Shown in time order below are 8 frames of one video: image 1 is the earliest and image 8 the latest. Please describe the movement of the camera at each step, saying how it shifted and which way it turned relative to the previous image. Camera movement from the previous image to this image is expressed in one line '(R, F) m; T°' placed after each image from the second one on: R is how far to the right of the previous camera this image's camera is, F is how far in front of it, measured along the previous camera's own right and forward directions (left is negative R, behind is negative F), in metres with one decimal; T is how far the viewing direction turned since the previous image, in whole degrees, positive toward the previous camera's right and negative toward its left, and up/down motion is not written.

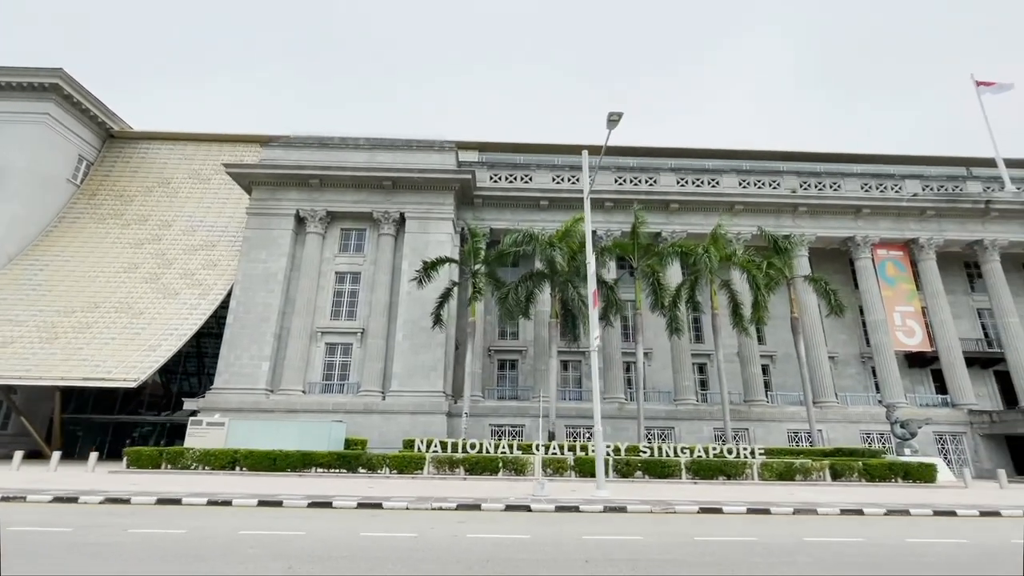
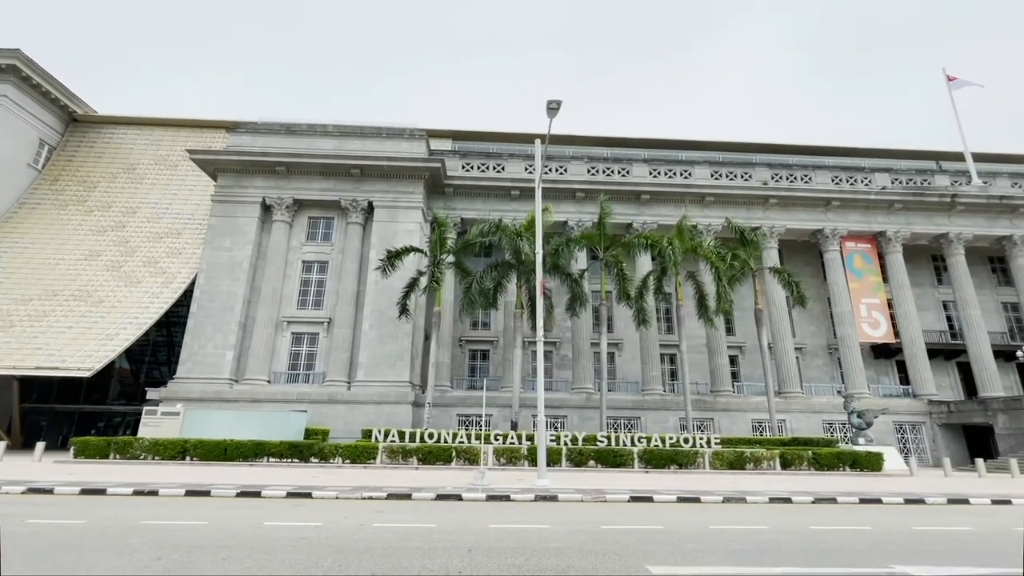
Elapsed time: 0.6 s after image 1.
(+1.3, +0.1) m; +1°
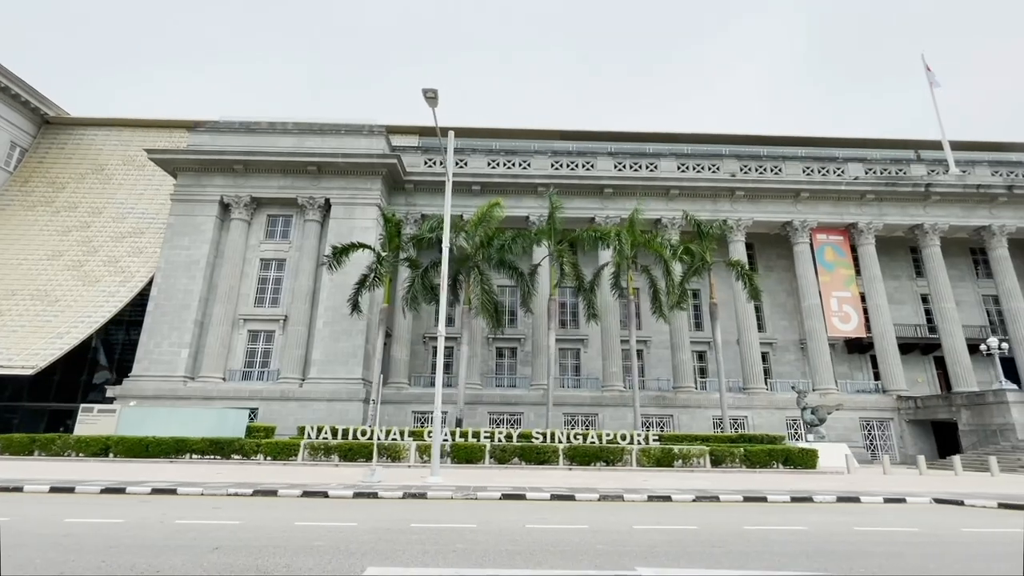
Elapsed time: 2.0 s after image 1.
(+3.3, +0.3) m; -1°
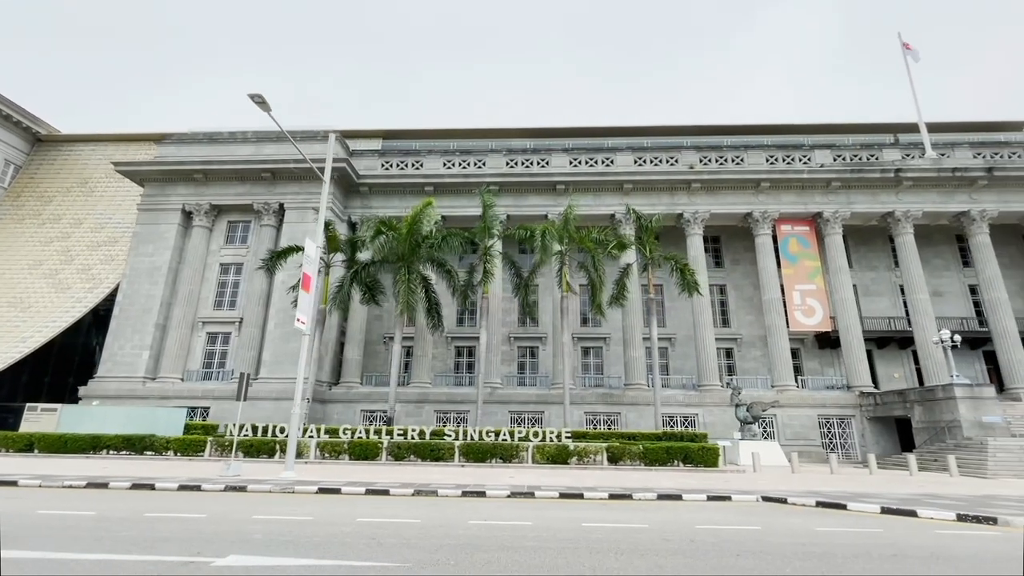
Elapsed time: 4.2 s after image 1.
(+5.0, +0.1) m; -4°
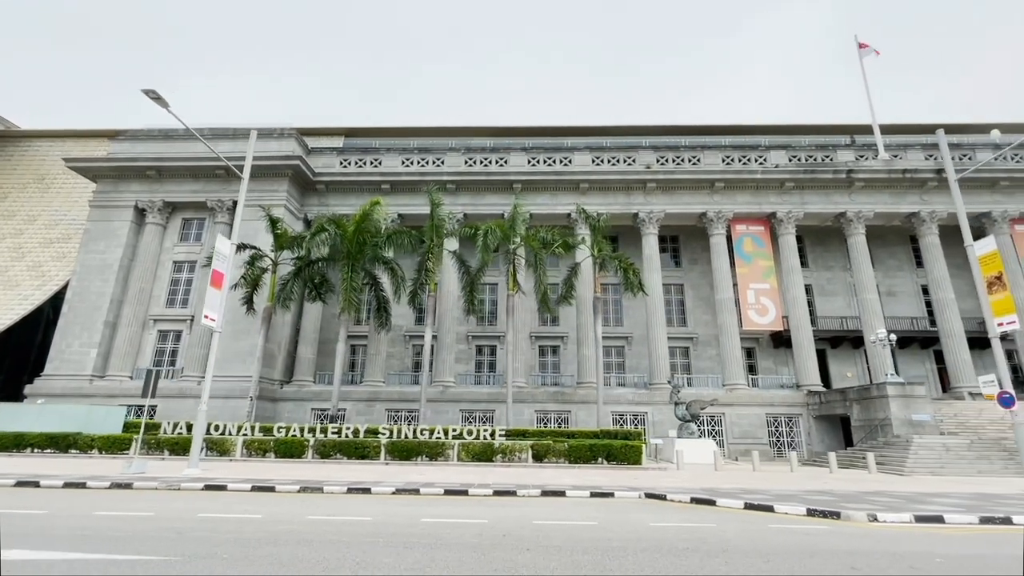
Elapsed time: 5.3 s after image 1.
(+2.5, 0.0) m; +1°
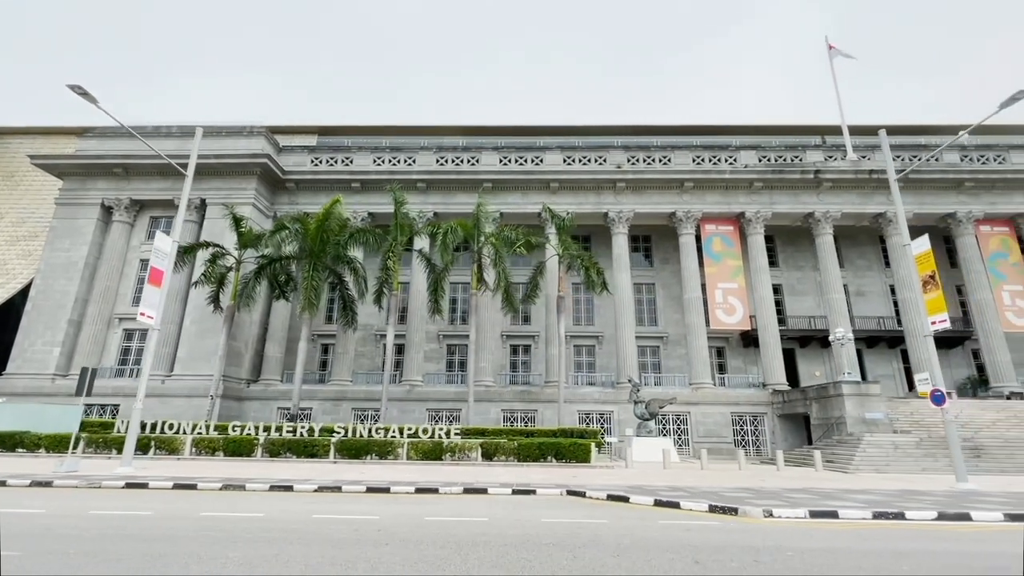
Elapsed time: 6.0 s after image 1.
(+1.6, 0.0) m; +1°
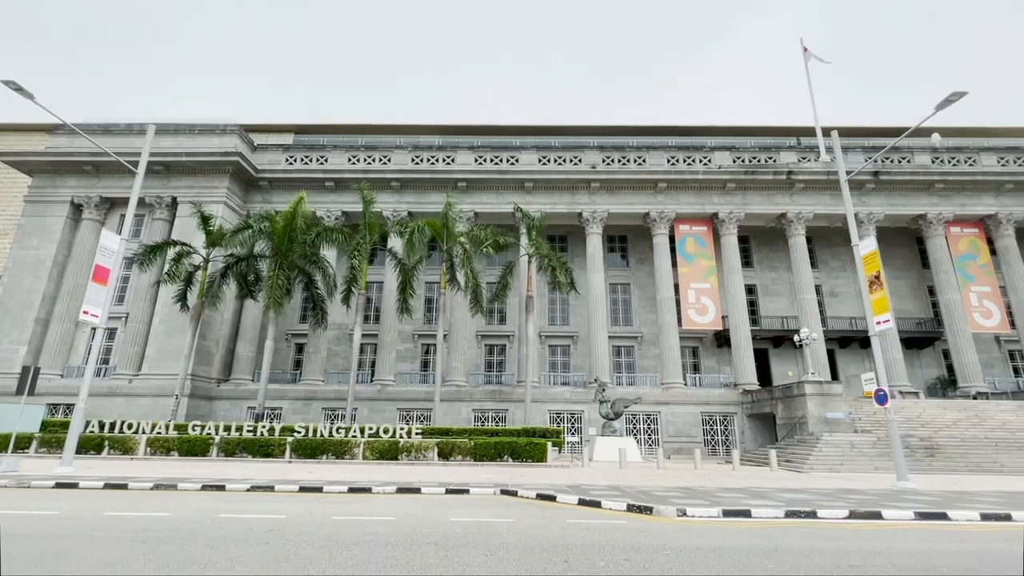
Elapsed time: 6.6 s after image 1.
(+1.4, 0.0) m; +1°
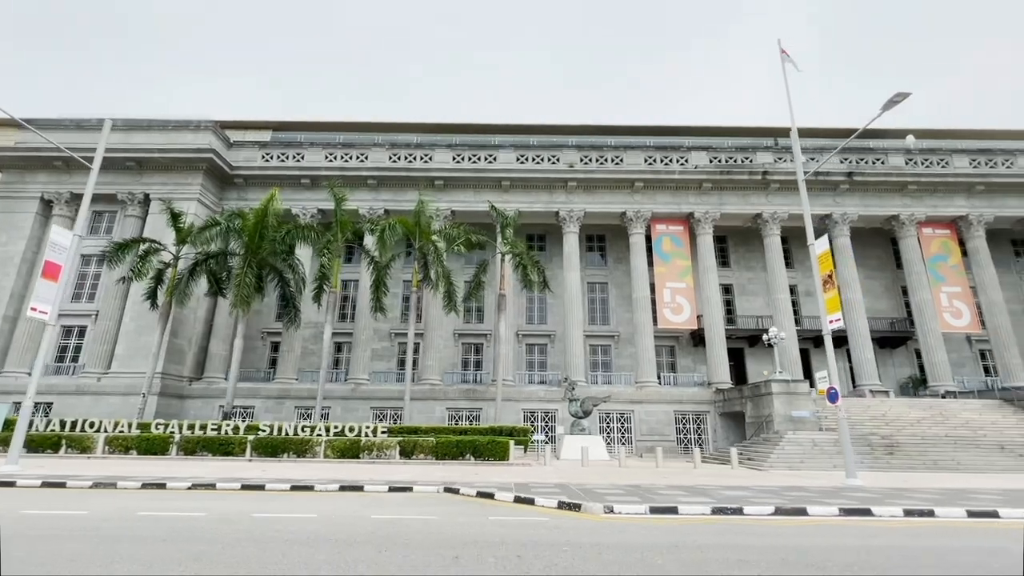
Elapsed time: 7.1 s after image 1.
(+1.1, 0.0) m; +1°
